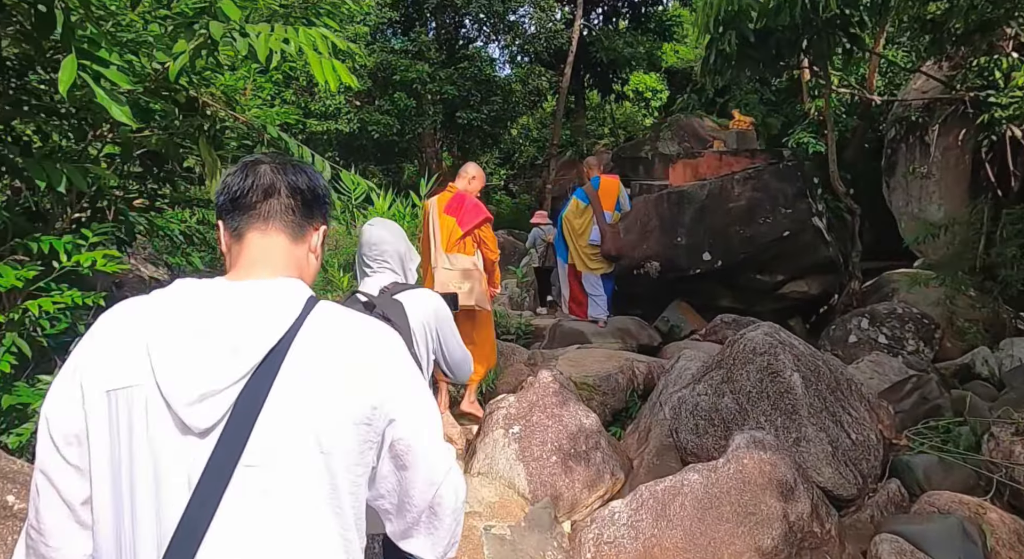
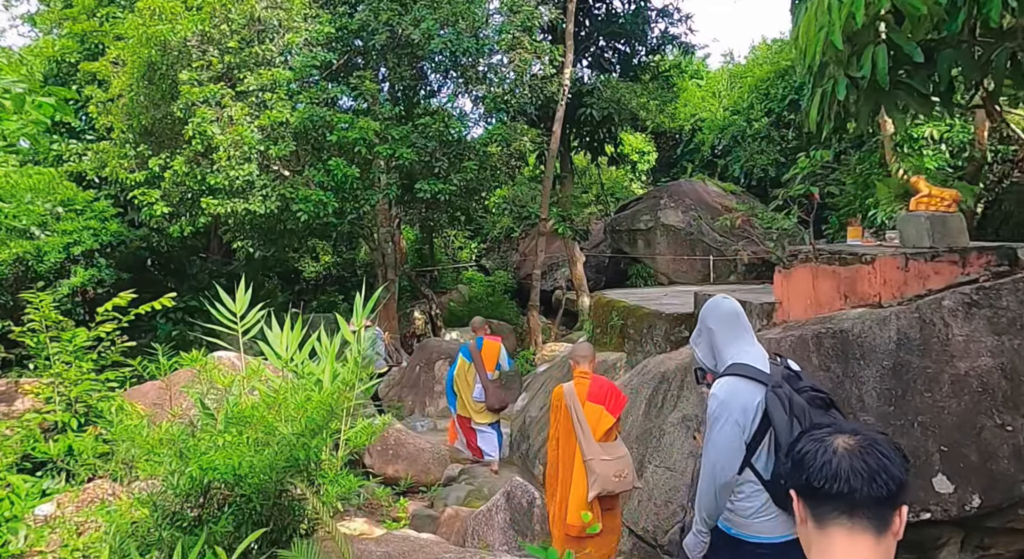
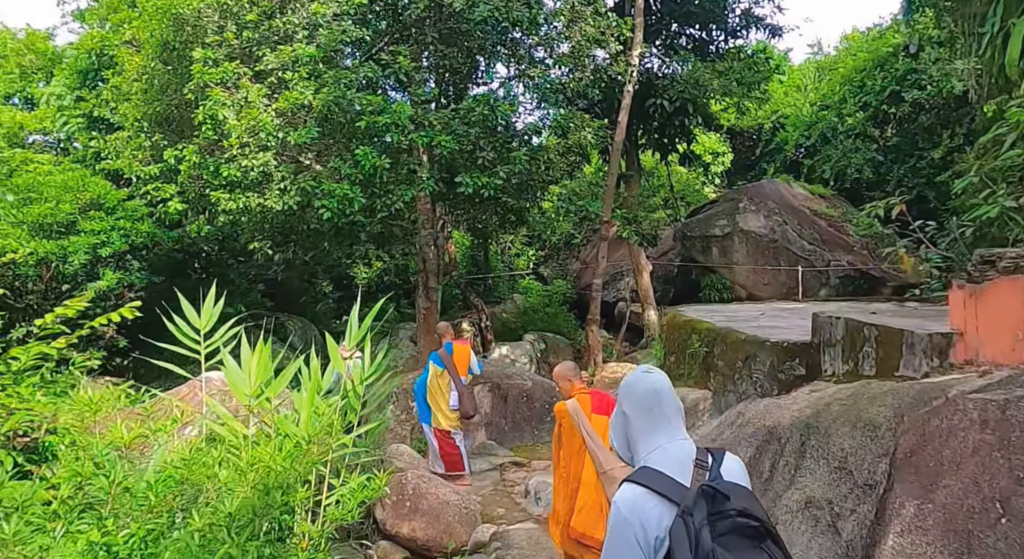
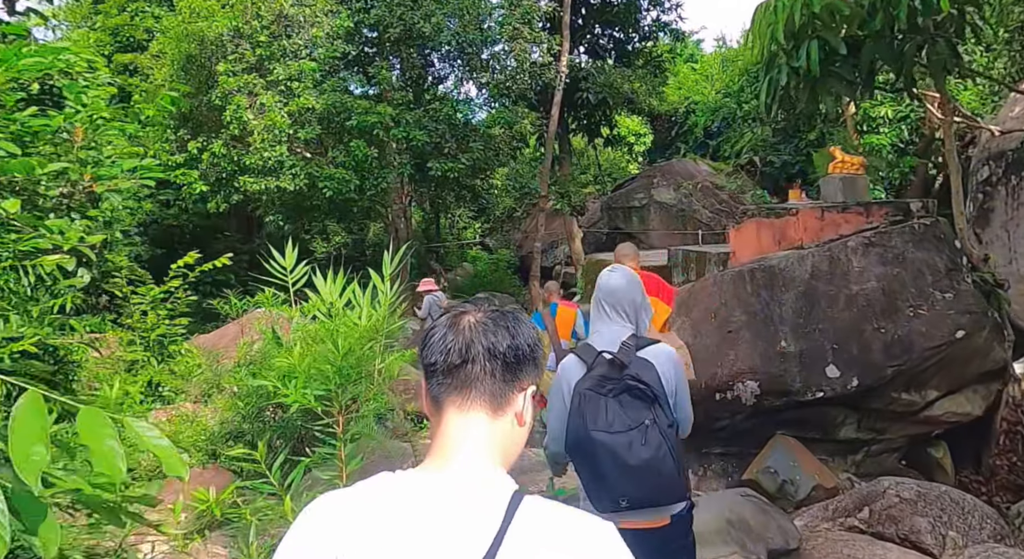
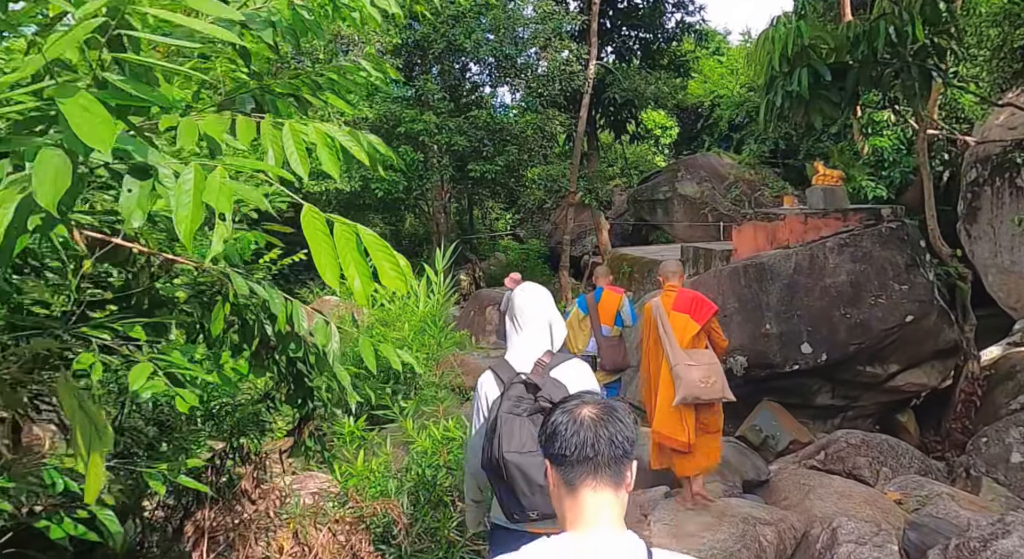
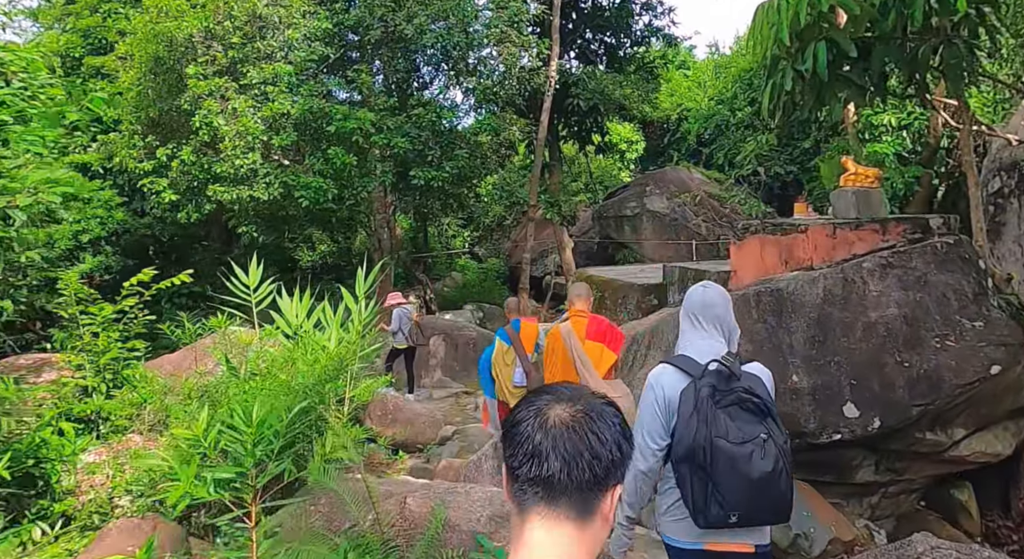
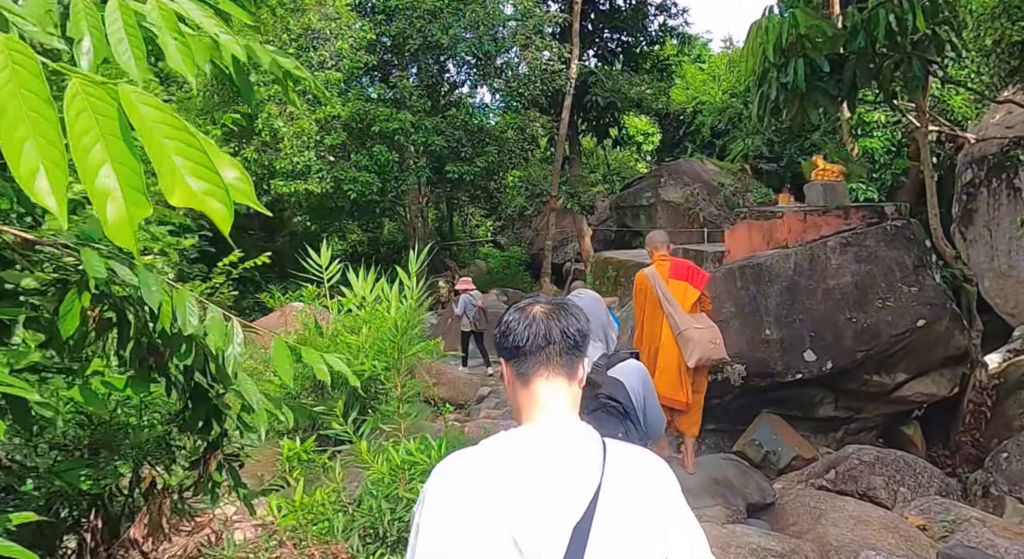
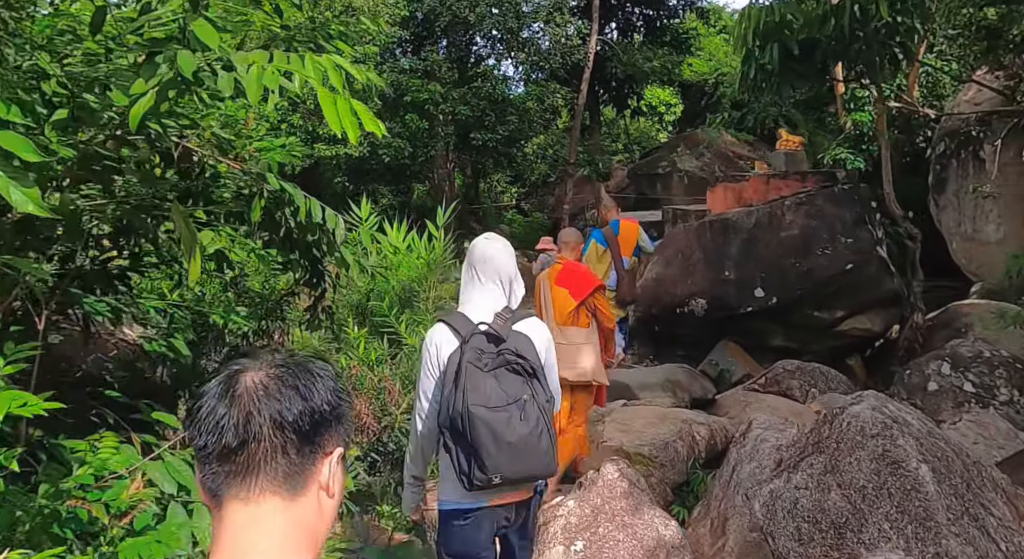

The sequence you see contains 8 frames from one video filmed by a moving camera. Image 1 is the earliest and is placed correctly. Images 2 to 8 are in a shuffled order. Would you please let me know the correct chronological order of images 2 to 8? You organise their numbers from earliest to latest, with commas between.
8, 5, 7, 4, 6, 2, 3
